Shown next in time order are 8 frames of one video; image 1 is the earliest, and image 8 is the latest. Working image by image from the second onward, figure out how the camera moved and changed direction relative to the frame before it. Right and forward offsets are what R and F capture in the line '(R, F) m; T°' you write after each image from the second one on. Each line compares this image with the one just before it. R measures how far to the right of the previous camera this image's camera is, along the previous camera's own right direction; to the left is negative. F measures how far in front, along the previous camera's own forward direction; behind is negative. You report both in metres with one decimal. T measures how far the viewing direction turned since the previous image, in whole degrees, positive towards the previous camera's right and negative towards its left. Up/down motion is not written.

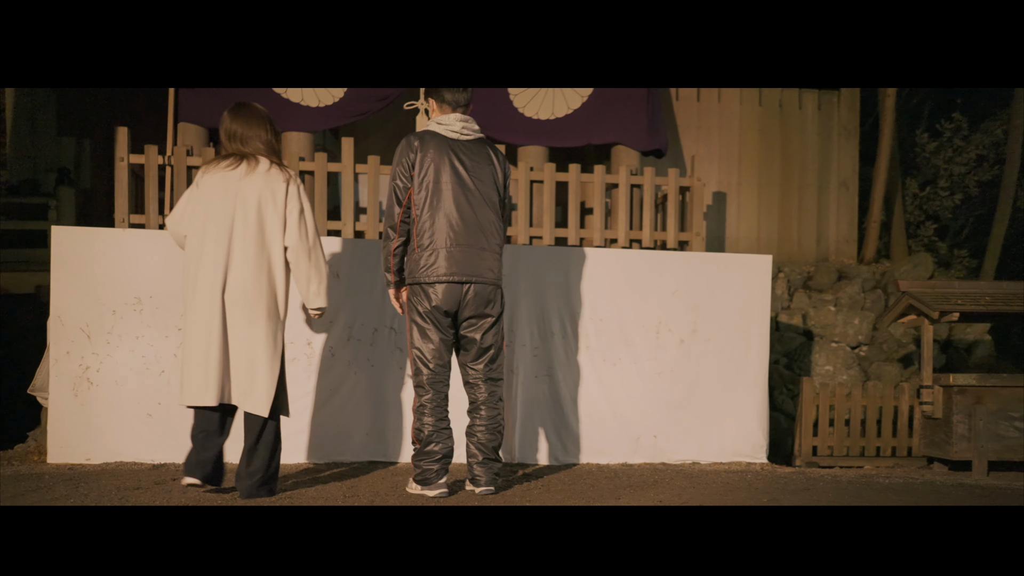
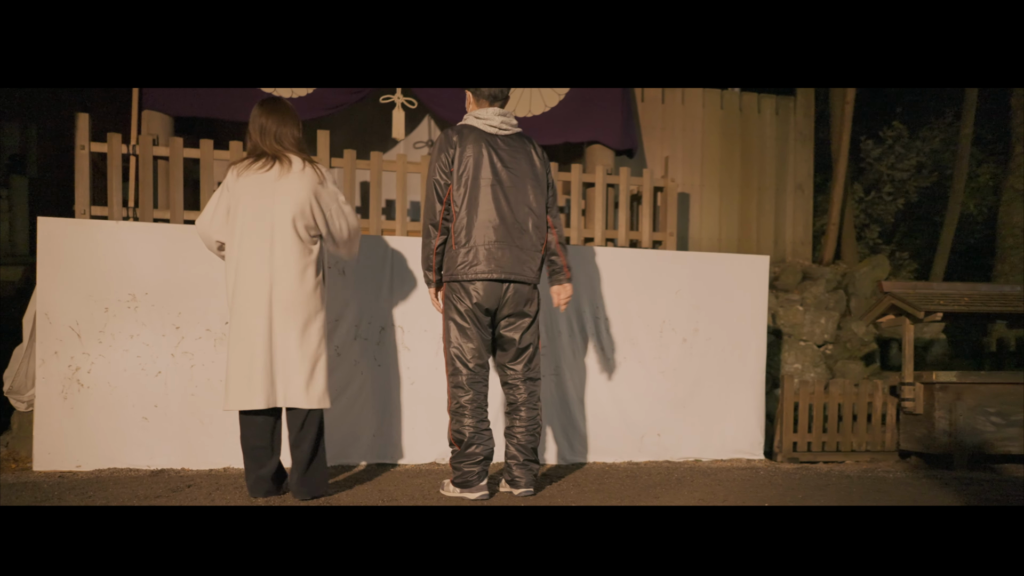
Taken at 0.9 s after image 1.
(-0.5, +0.1) m; +5°
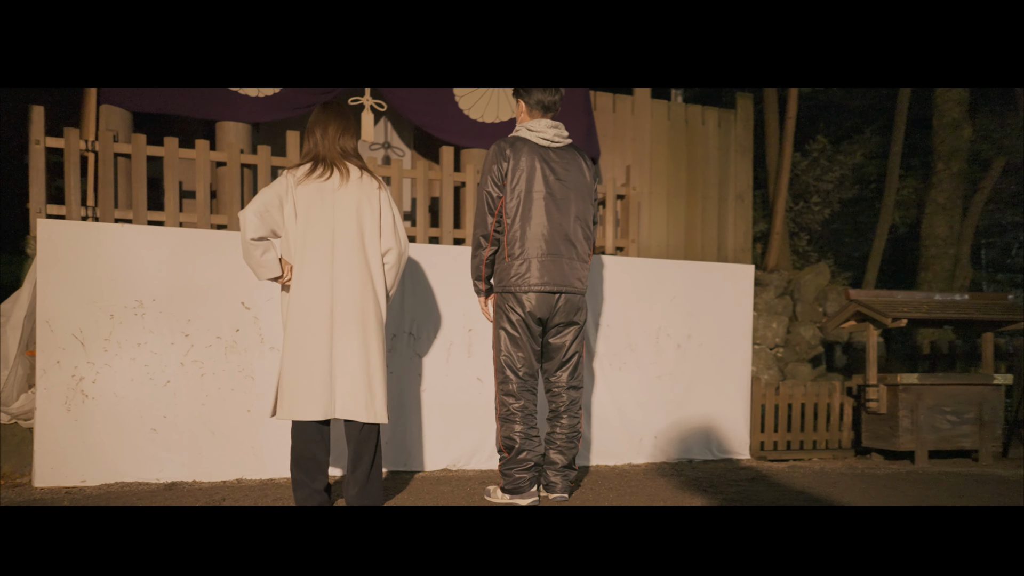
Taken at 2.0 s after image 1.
(-0.7, 0.0) m; +7°
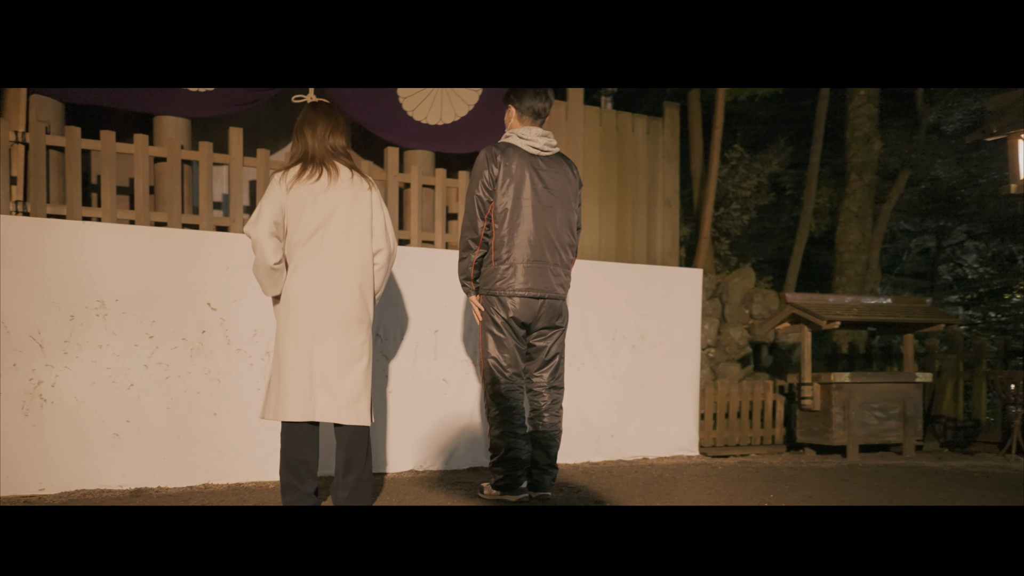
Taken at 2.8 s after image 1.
(-0.4, -0.1) m; +6°
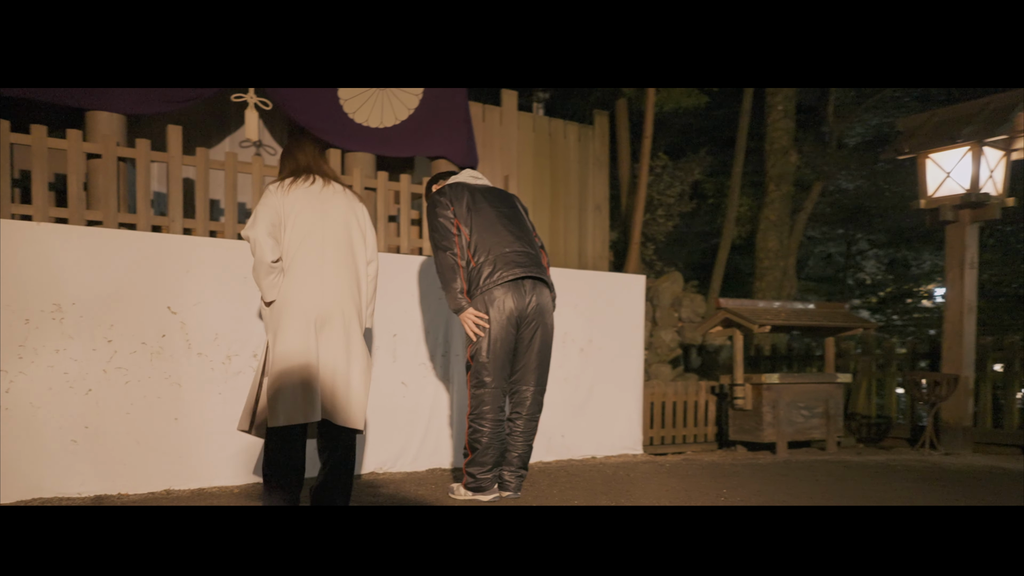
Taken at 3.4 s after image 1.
(-0.3, -0.1) m; +6°
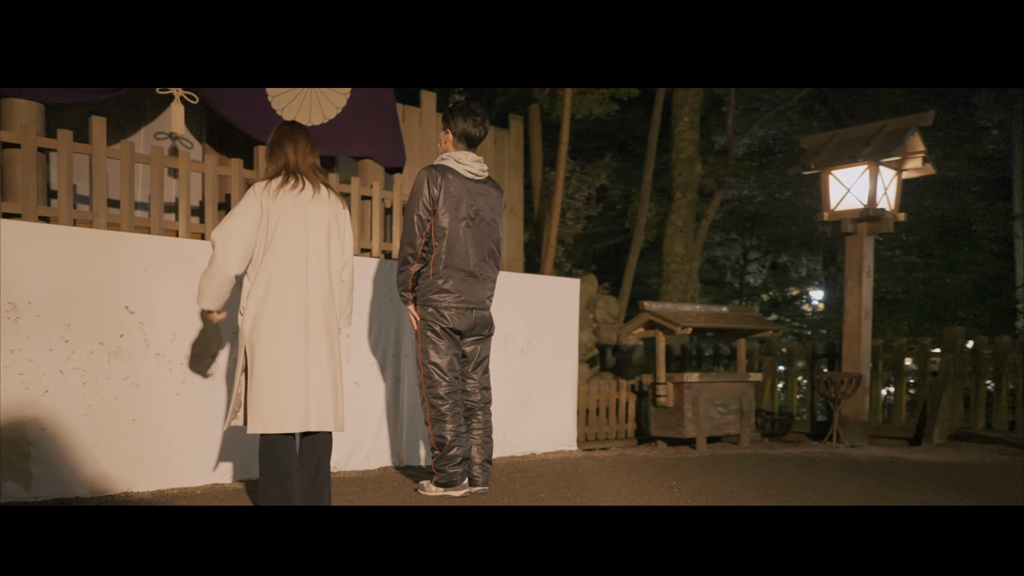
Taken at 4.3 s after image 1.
(-0.5, -0.2) m; +8°
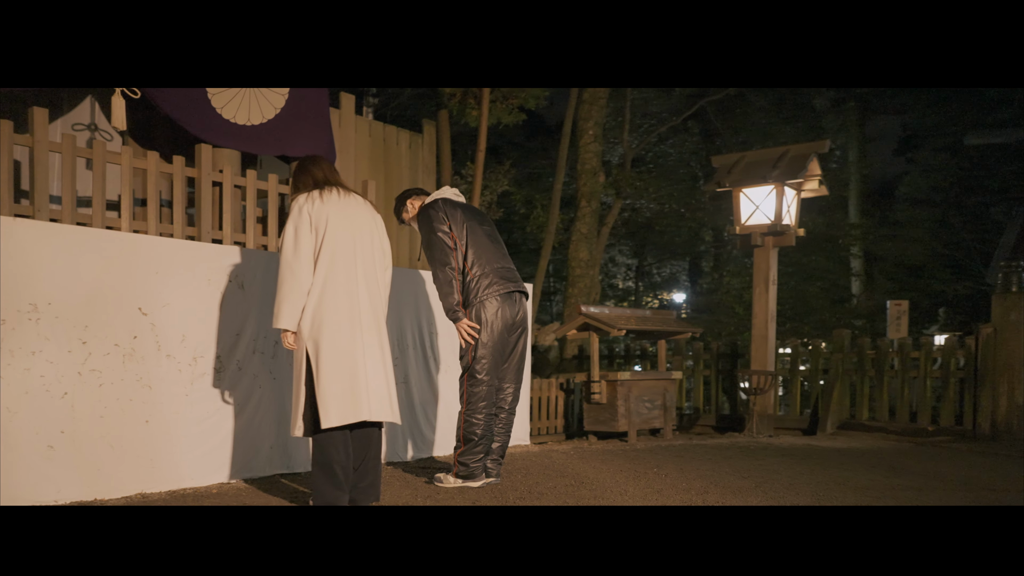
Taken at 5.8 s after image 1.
(-0.9, -0.3) m; +10°
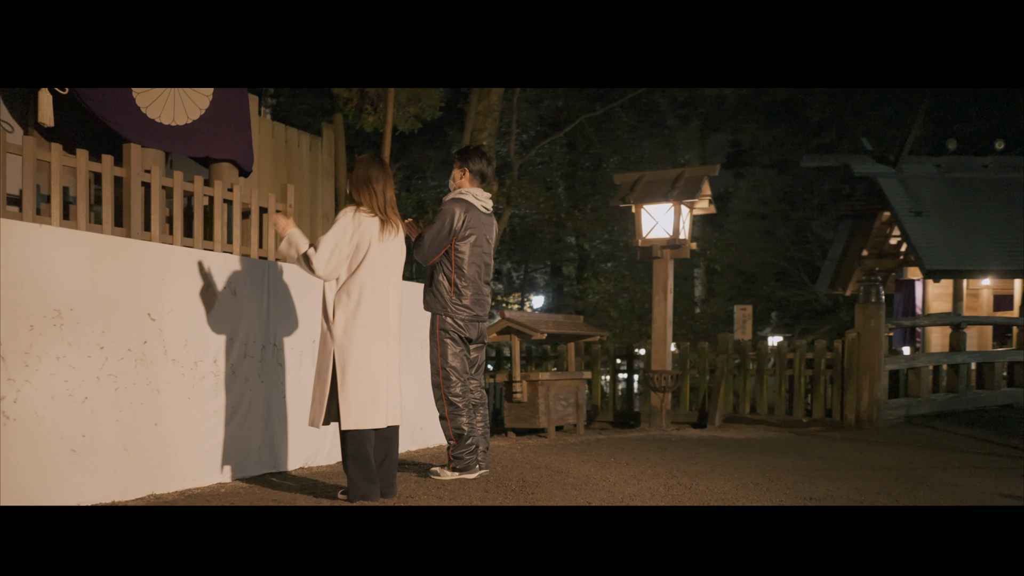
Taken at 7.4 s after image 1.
(-0.9, -0.4) m; +11°
